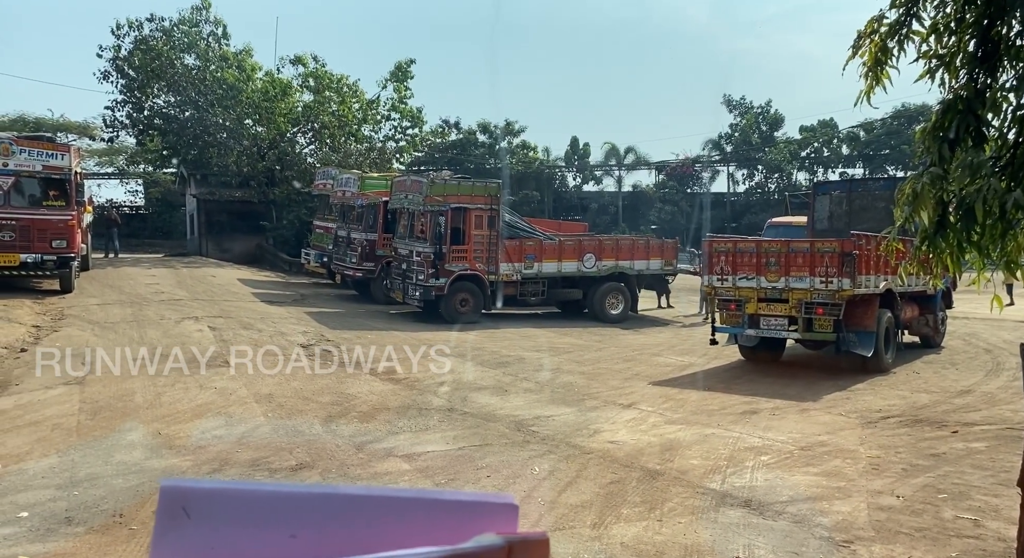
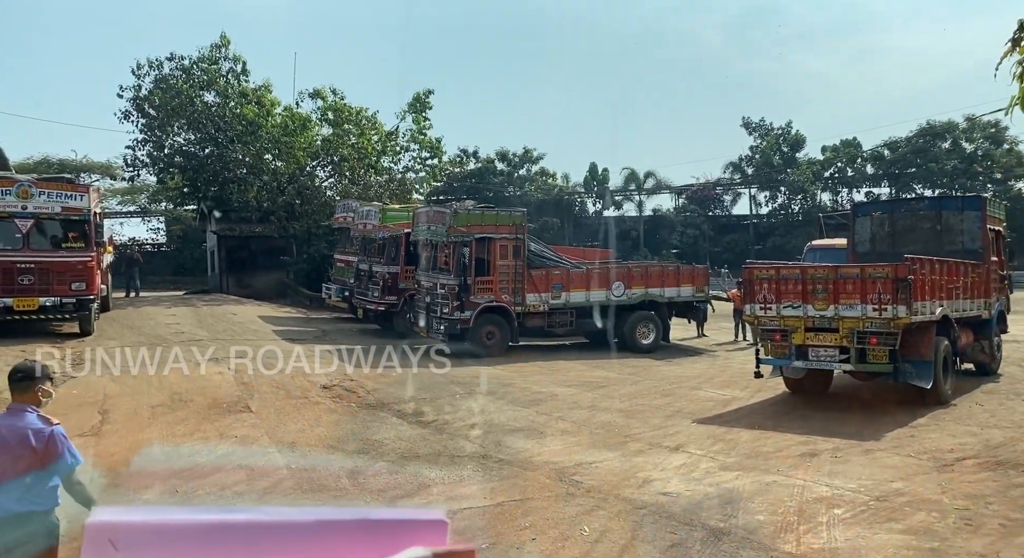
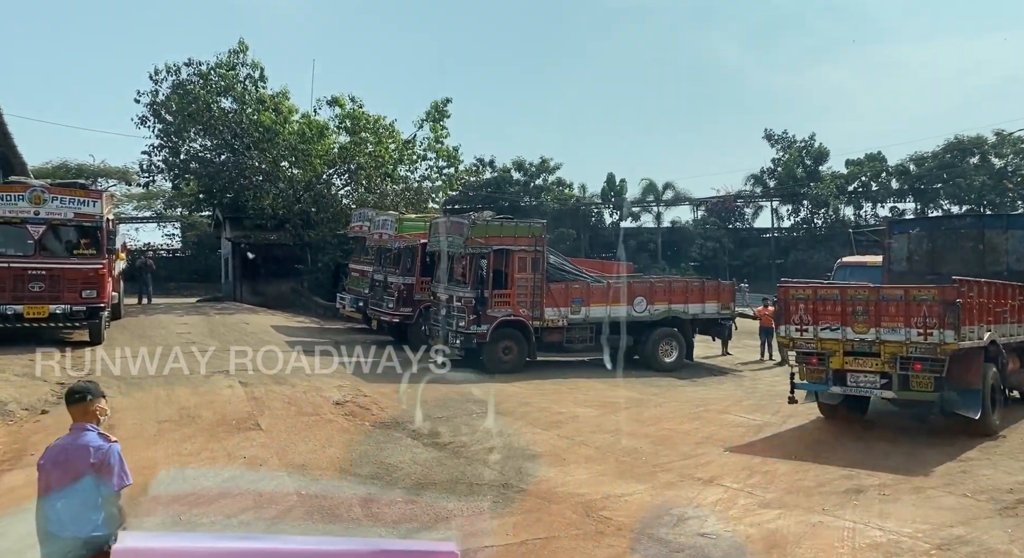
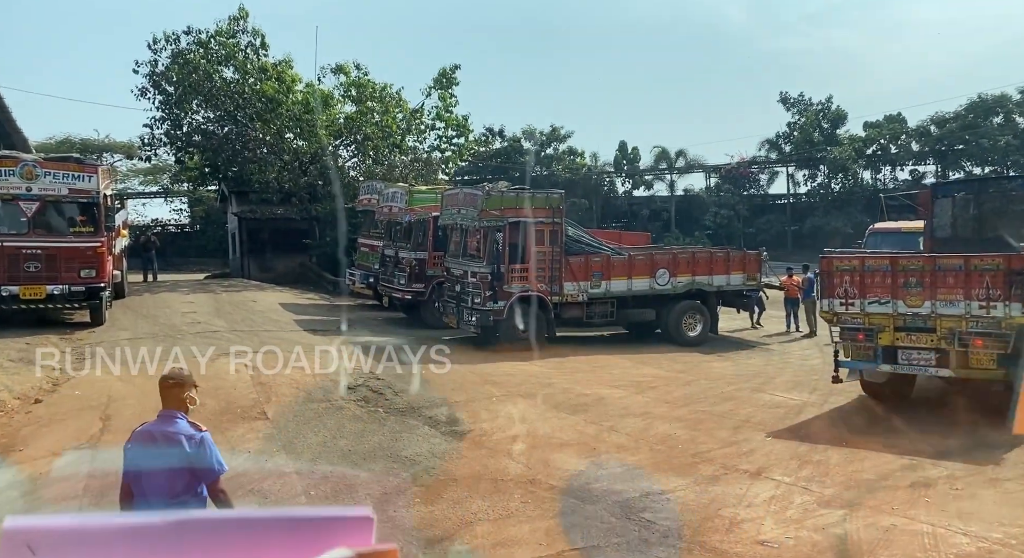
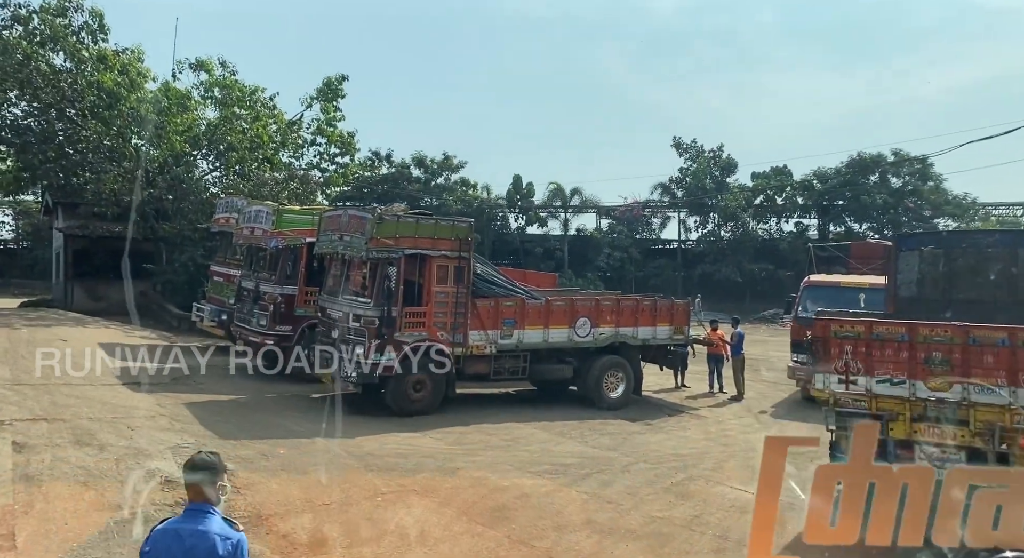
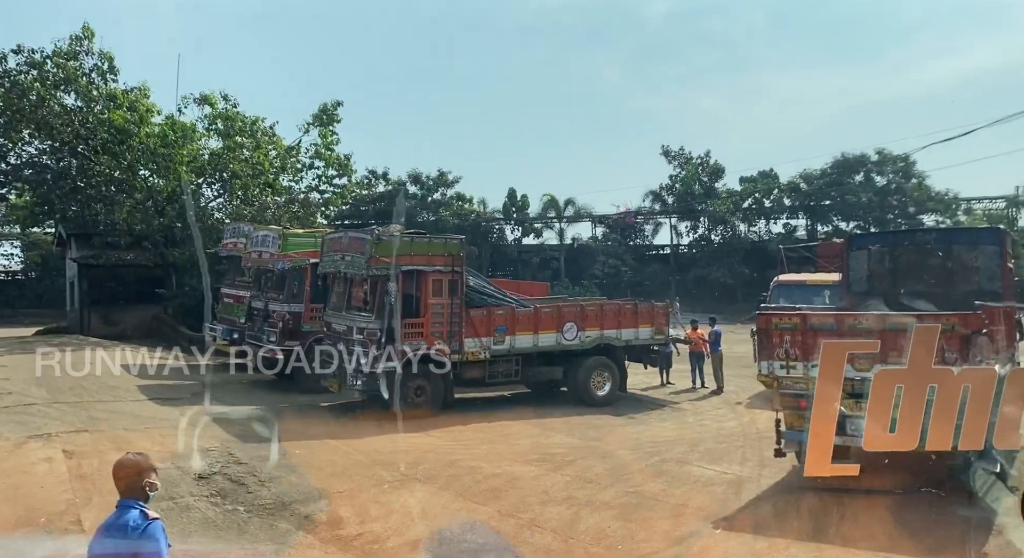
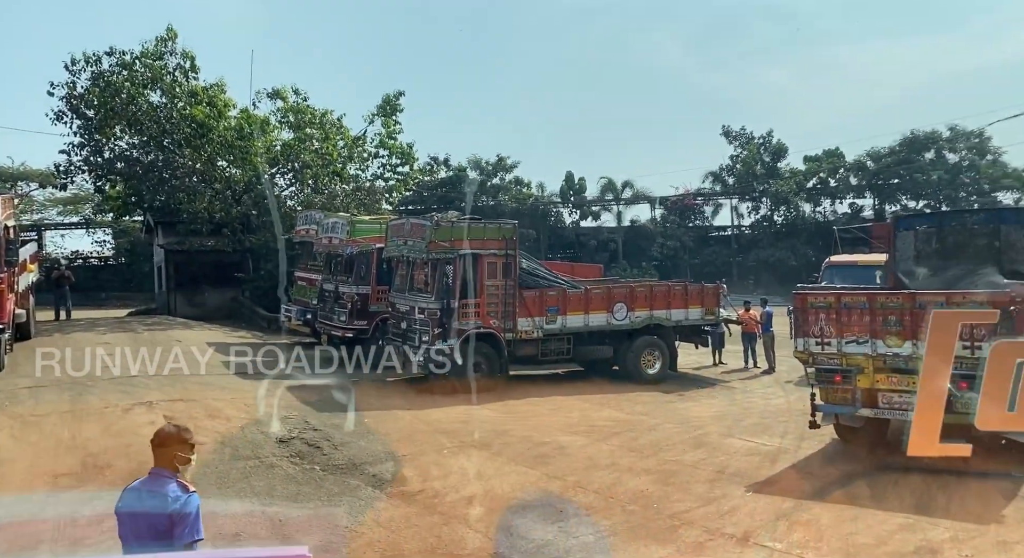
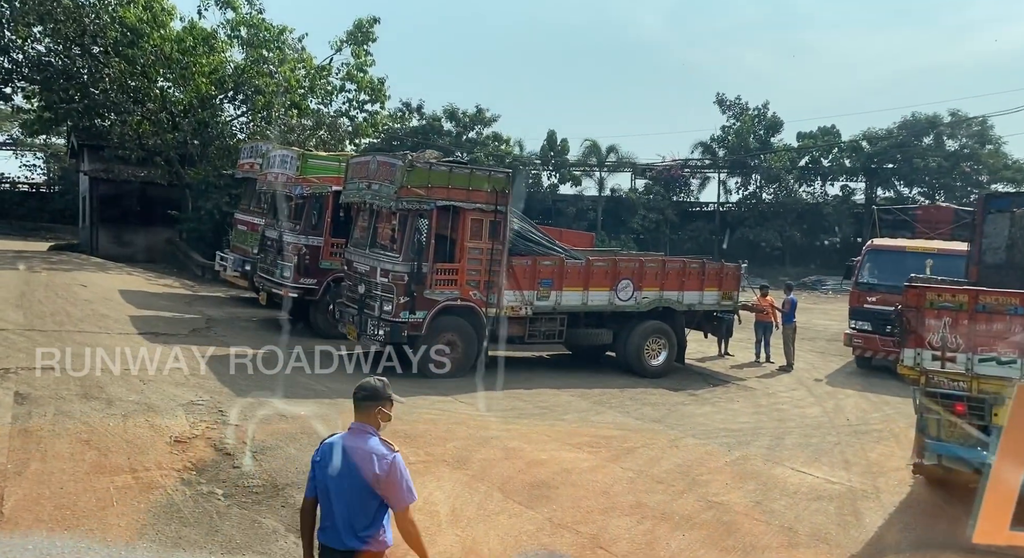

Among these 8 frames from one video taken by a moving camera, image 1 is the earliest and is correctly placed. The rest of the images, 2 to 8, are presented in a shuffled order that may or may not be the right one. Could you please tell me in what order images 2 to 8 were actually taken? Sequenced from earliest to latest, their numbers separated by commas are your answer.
2, 3, 4, 7, 6, 5, 8
